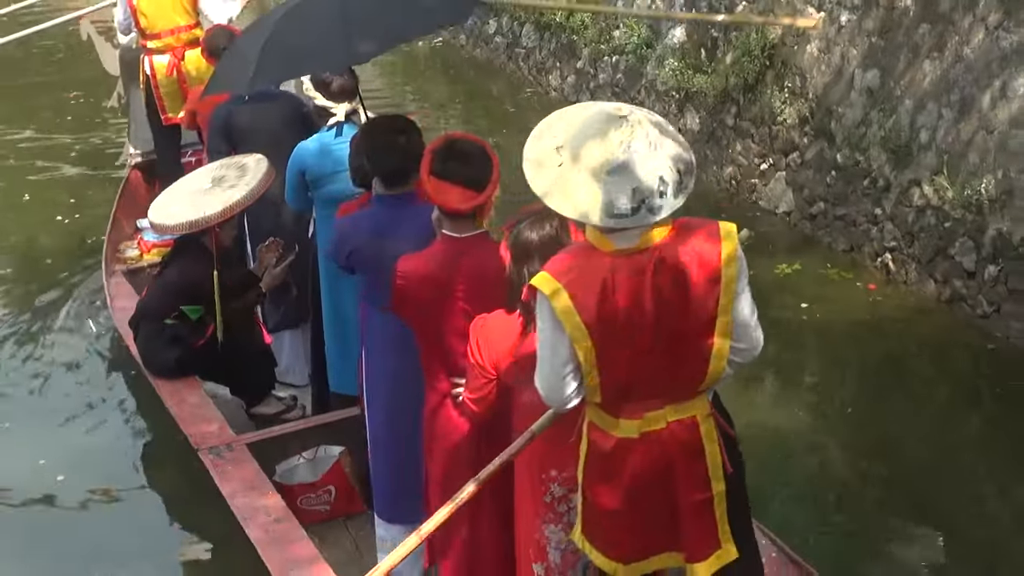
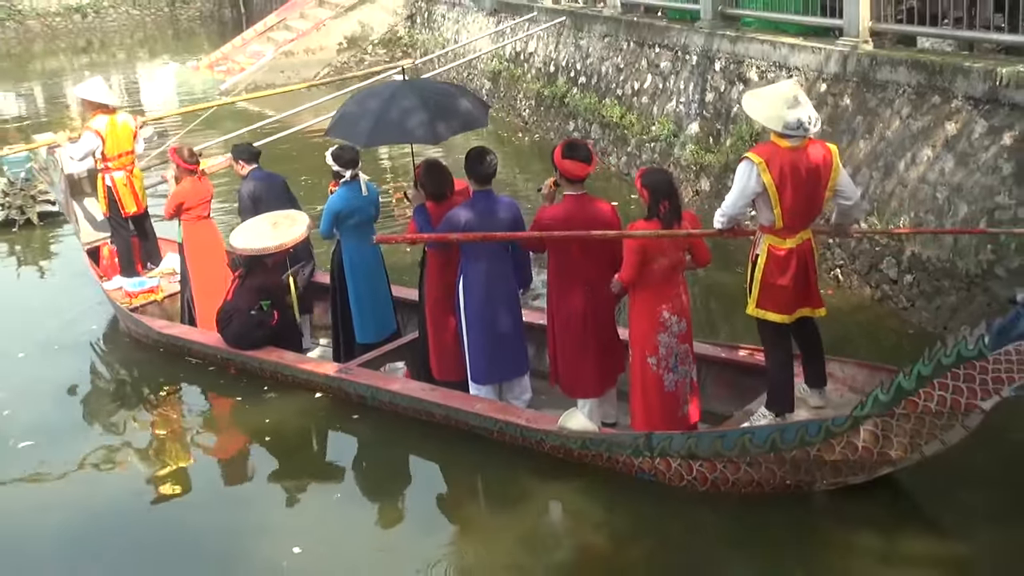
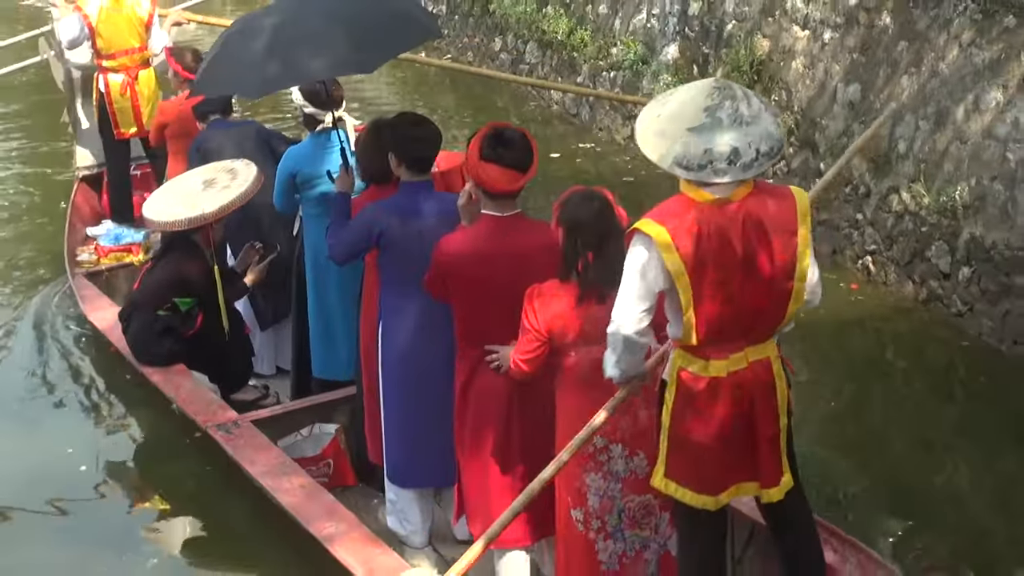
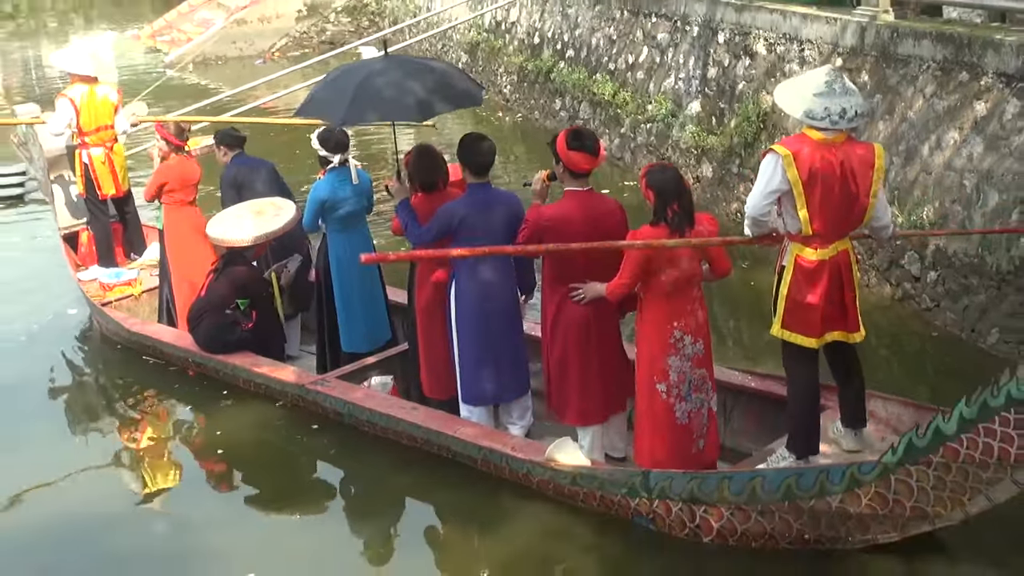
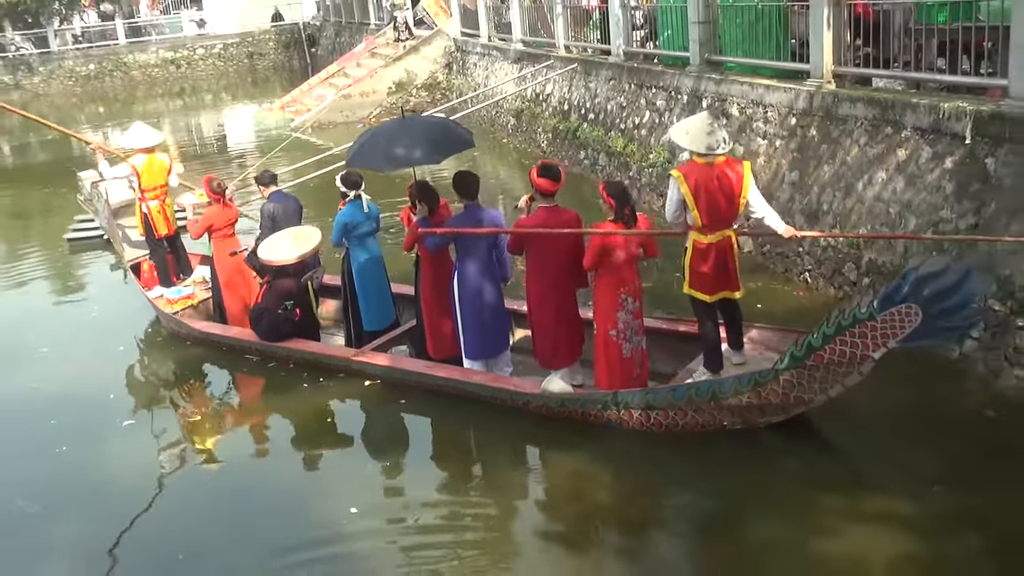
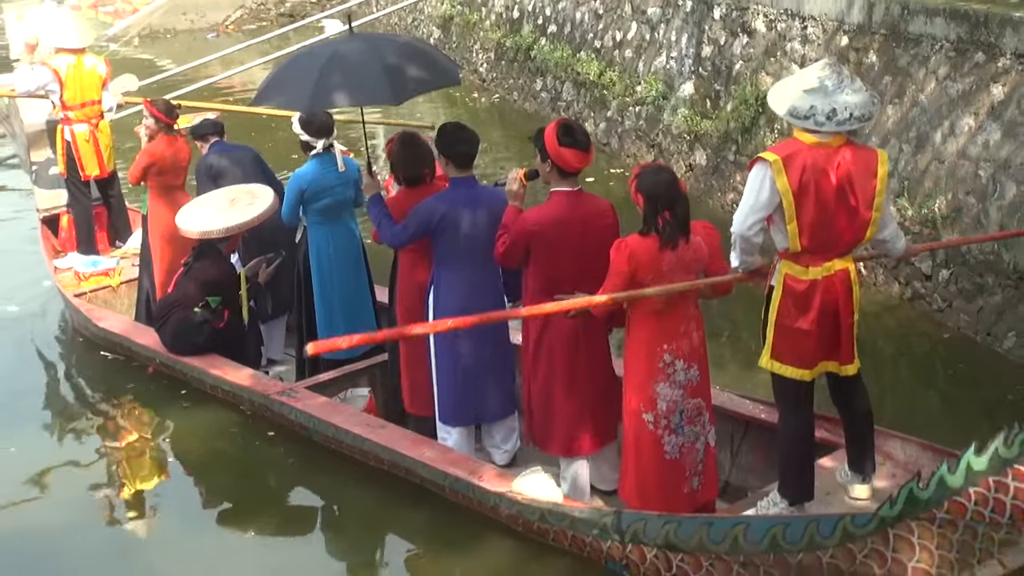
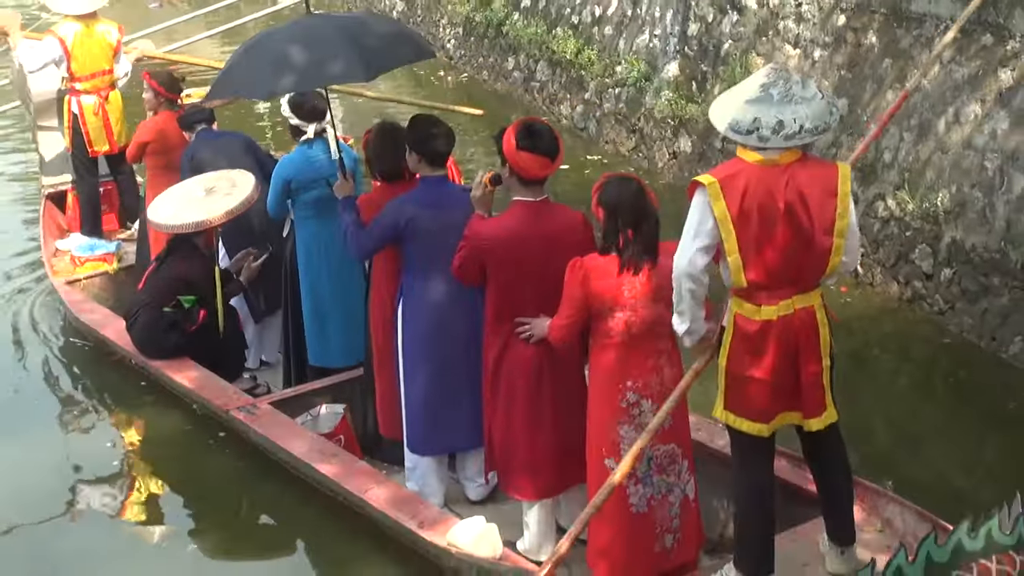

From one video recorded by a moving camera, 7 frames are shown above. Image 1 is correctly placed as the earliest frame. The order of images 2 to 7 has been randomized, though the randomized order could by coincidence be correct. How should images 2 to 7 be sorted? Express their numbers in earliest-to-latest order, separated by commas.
3, 7, 6, 4, 2, 5
